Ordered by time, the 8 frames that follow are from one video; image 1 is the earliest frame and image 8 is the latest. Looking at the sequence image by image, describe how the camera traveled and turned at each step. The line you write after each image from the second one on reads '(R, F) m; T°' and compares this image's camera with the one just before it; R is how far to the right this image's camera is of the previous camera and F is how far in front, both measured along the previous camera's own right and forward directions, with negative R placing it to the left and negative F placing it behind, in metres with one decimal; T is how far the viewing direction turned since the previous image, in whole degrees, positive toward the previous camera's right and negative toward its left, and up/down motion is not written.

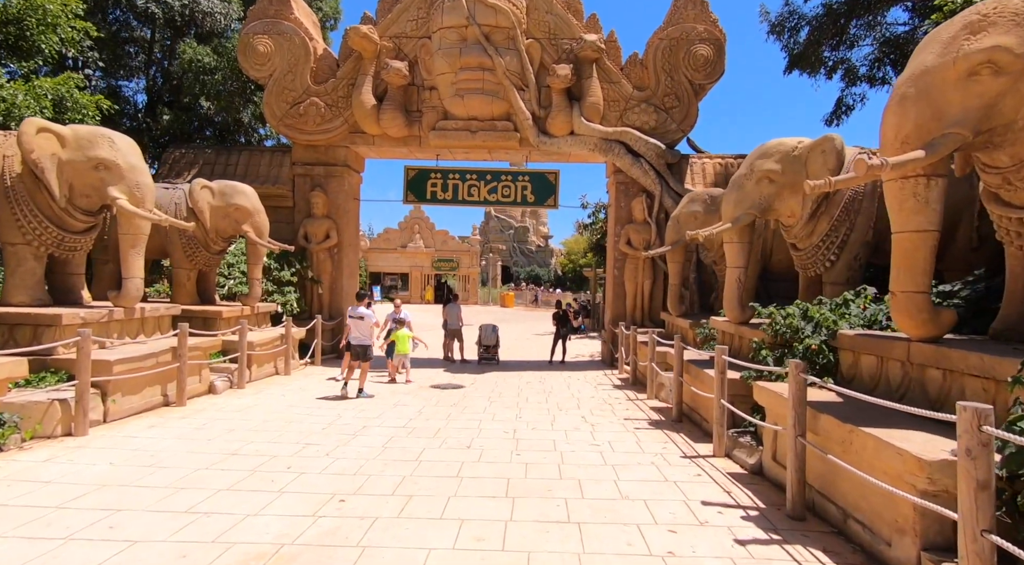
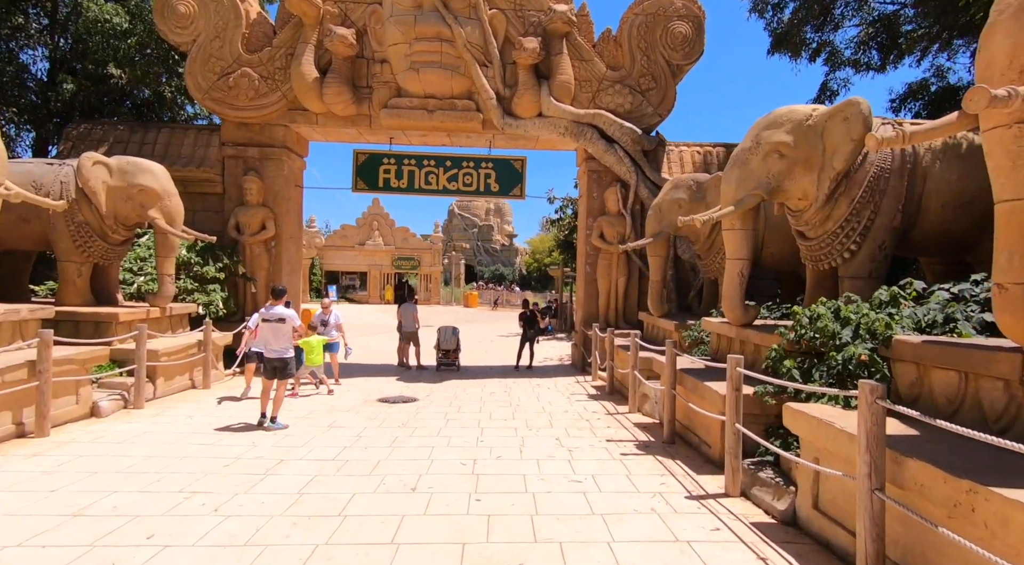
(0.0, +0.7) m; +3°
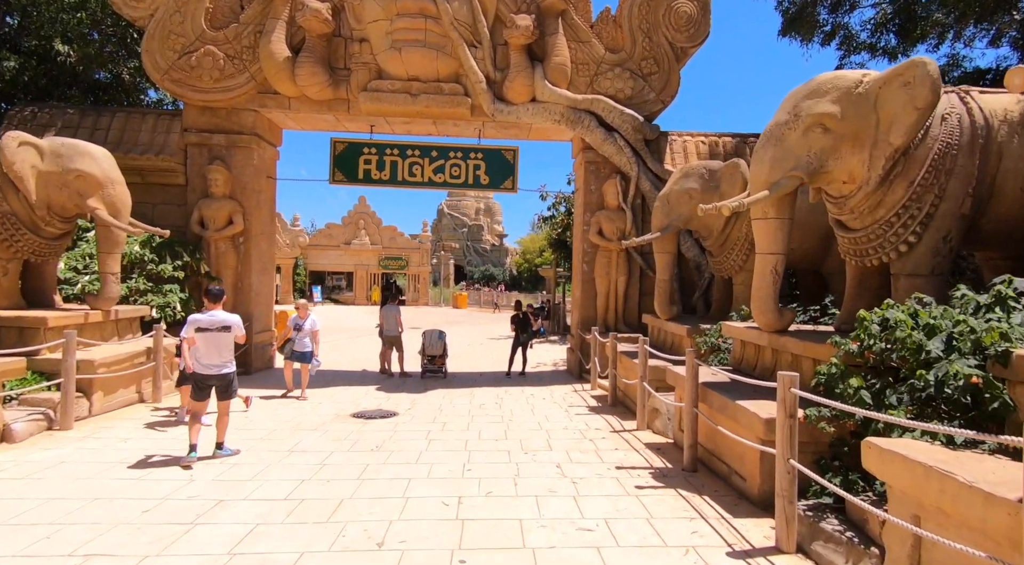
(0.0, +0.5) m; +1°
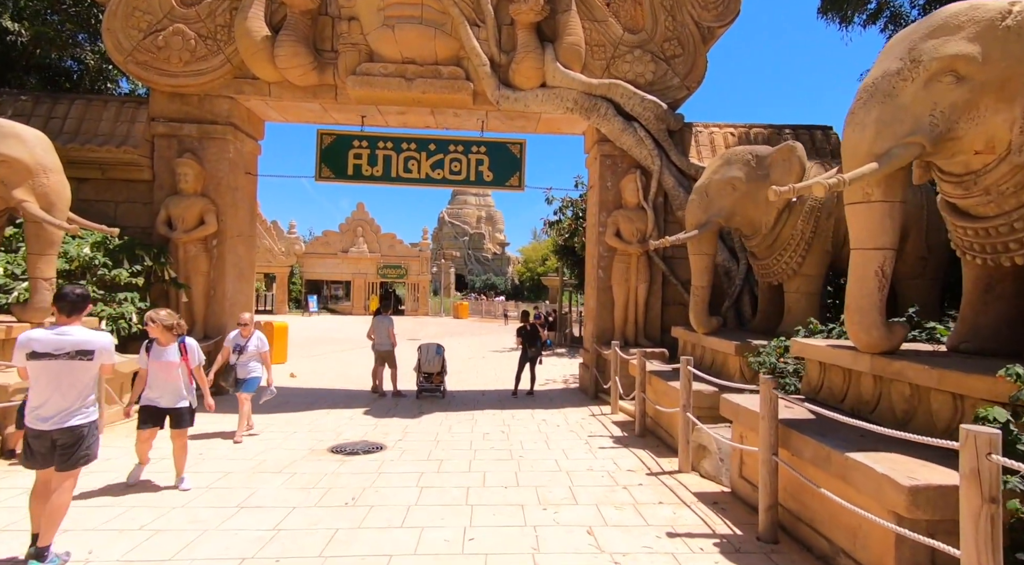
(-0.1, +0.7) m; 0°
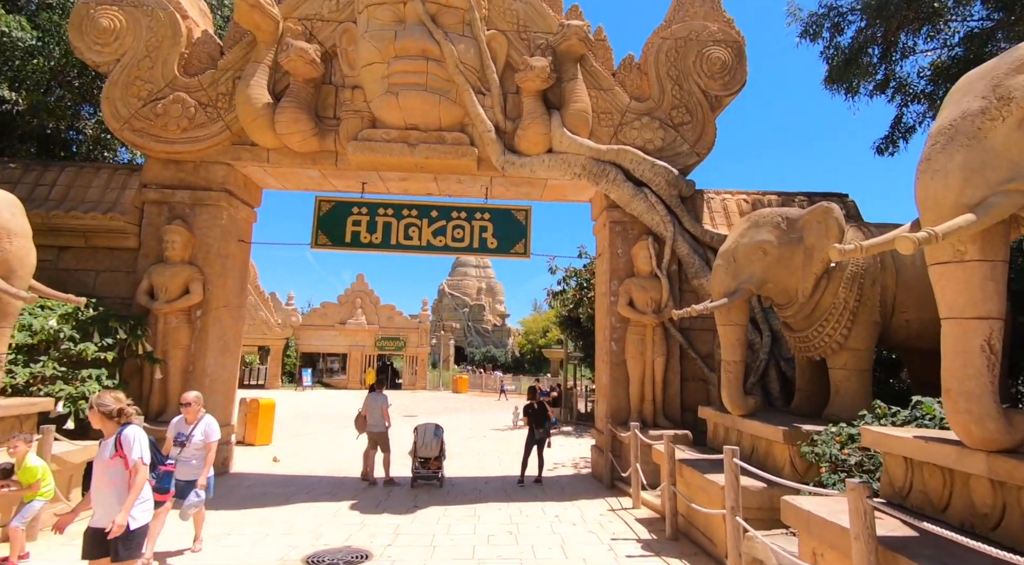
(-0.1, +0.4) m; 0°
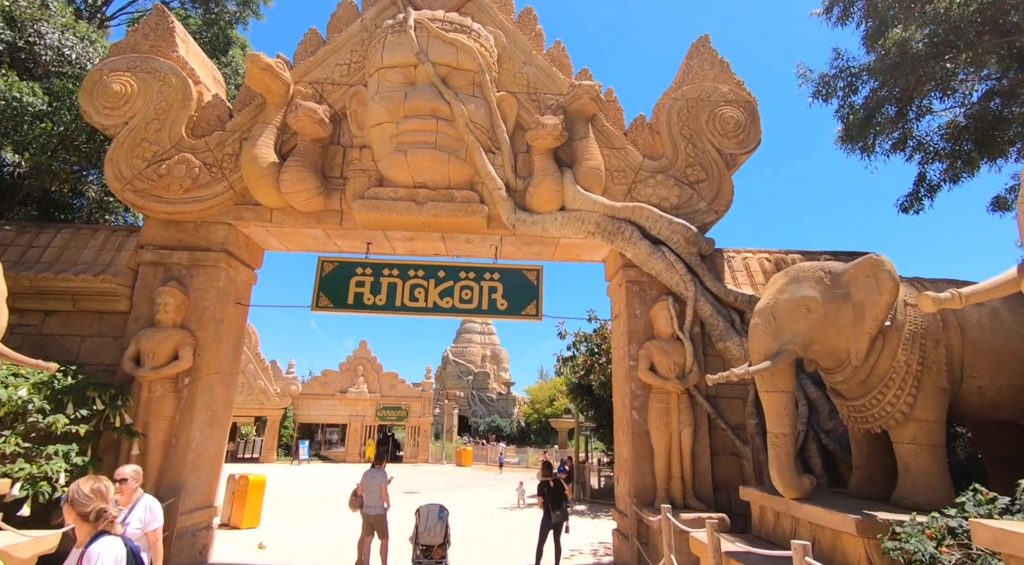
(-0.1, +0.4) m; 0°
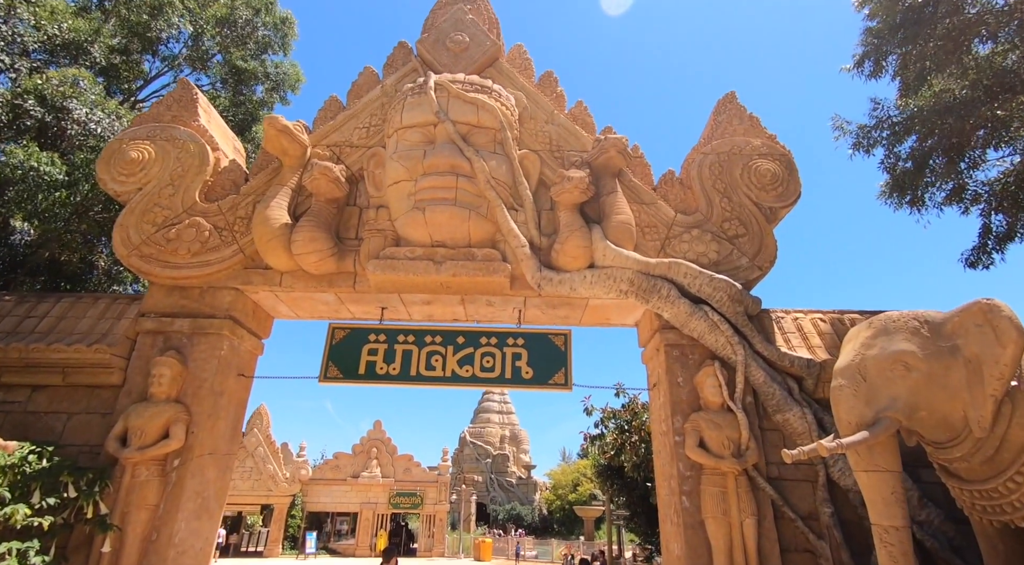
(-0.1, +0.5) m; -2°
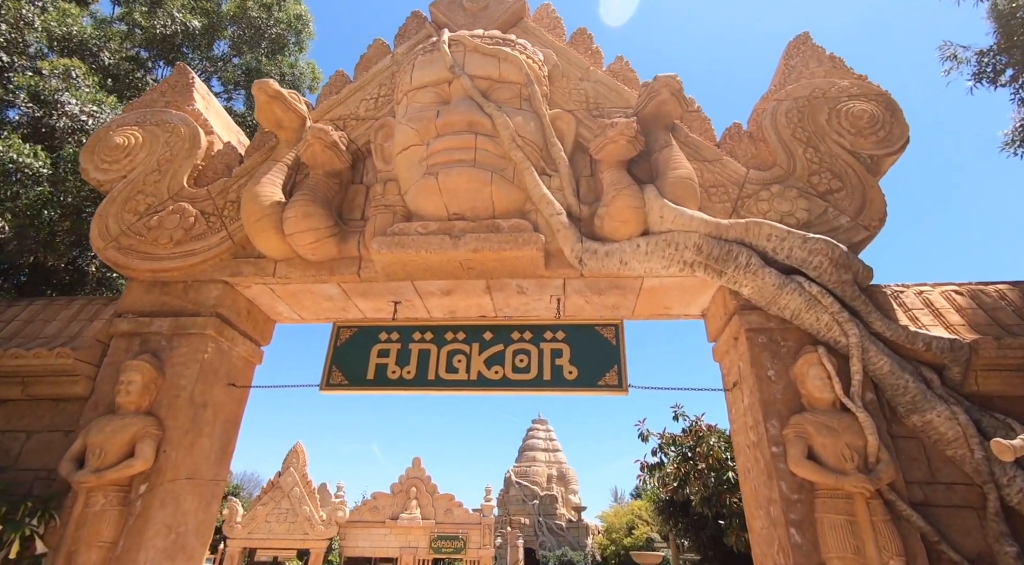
(+0.1, +1.1) m; -4°
